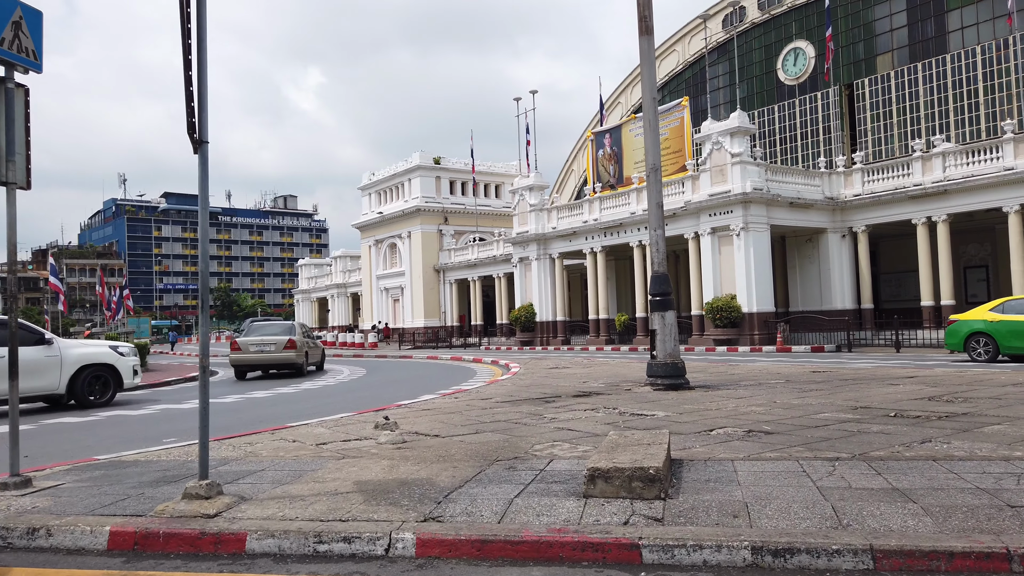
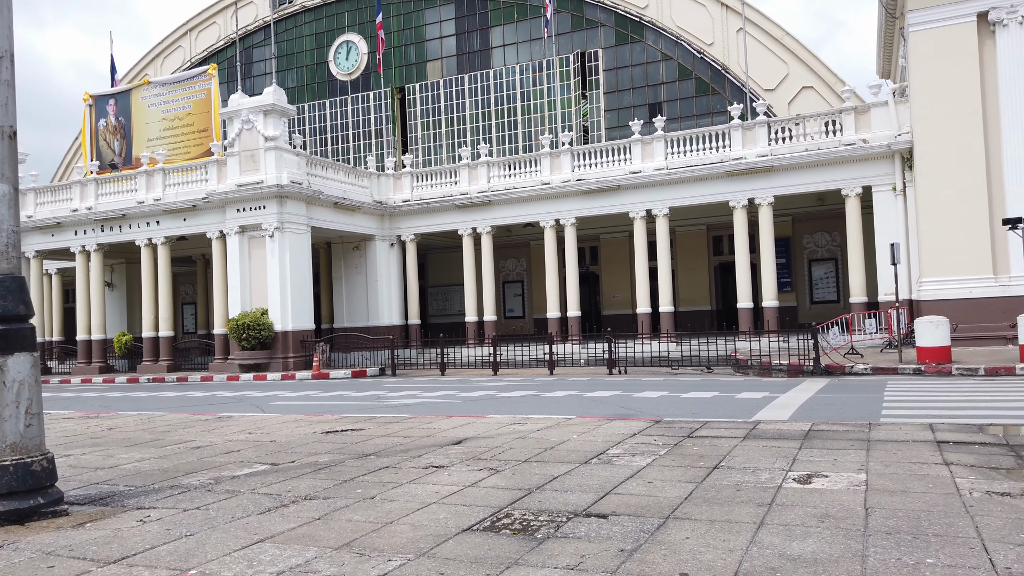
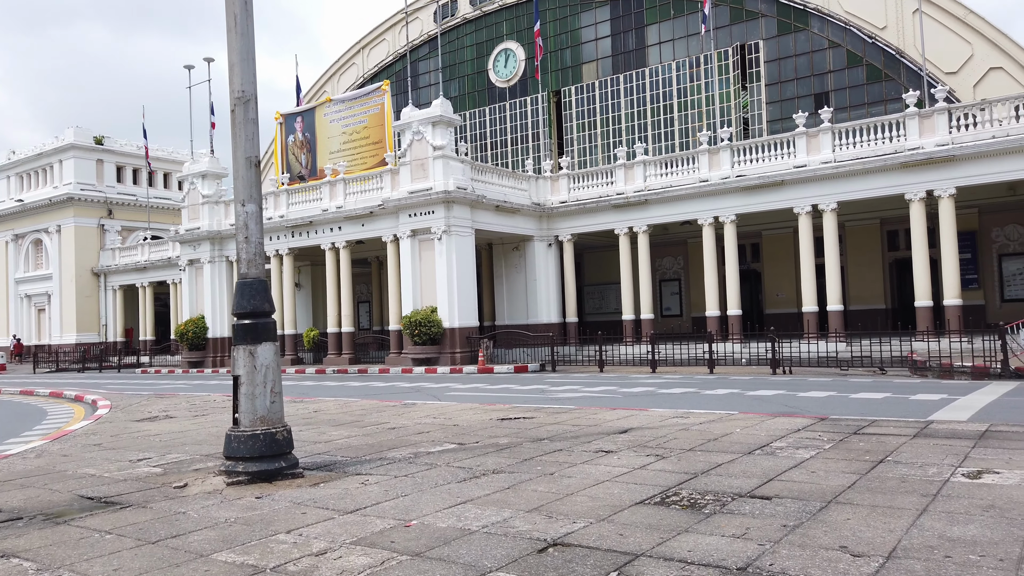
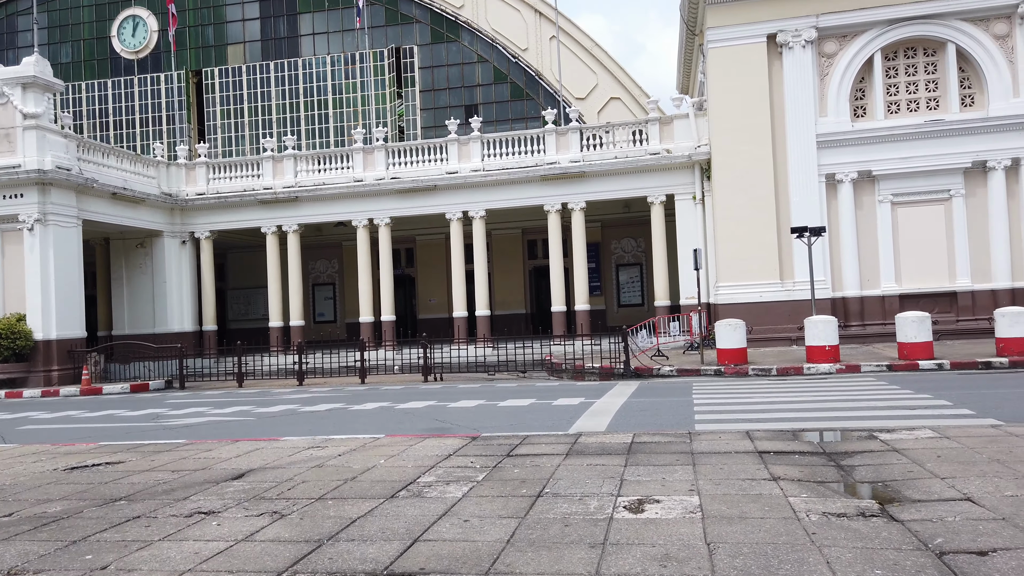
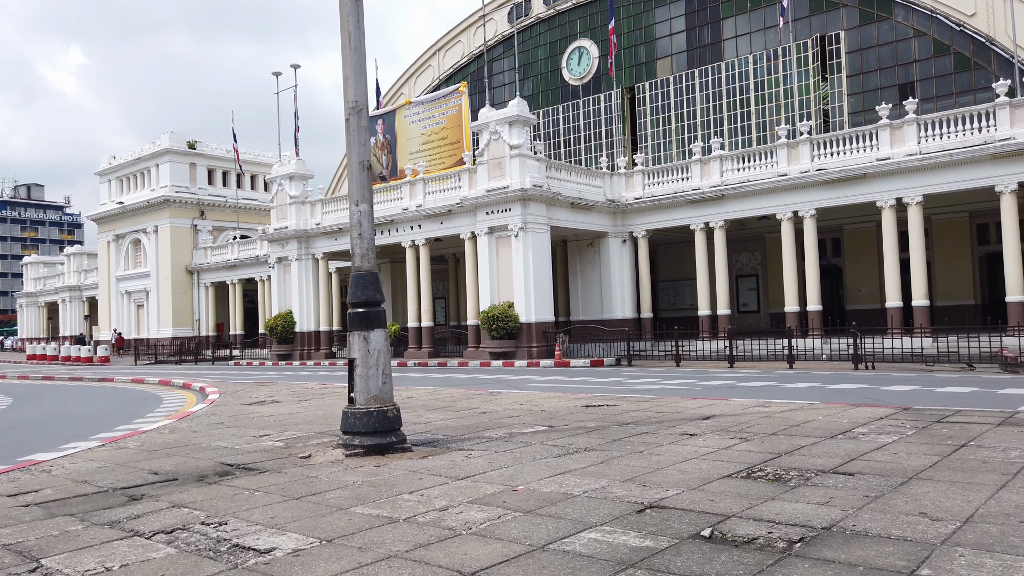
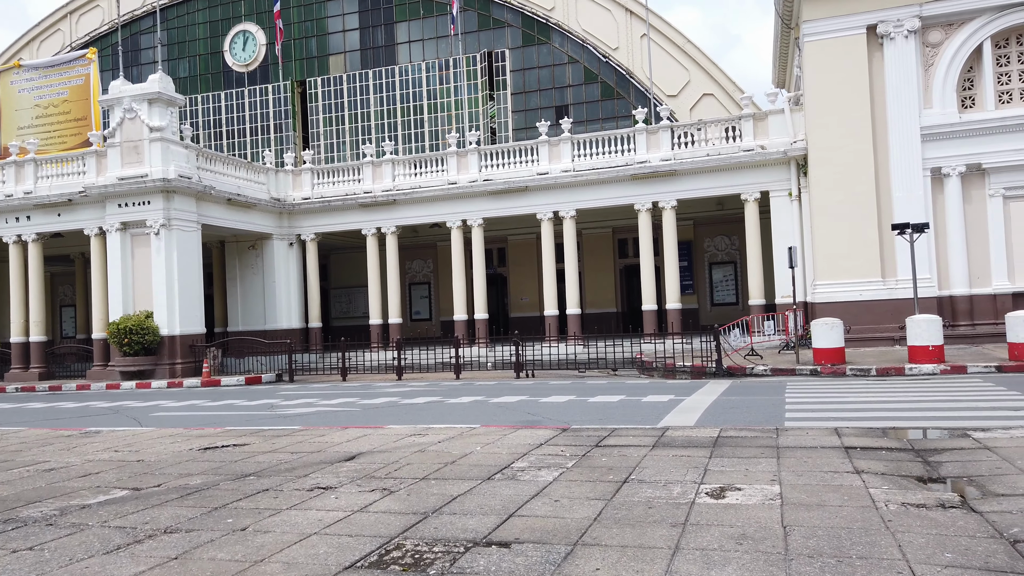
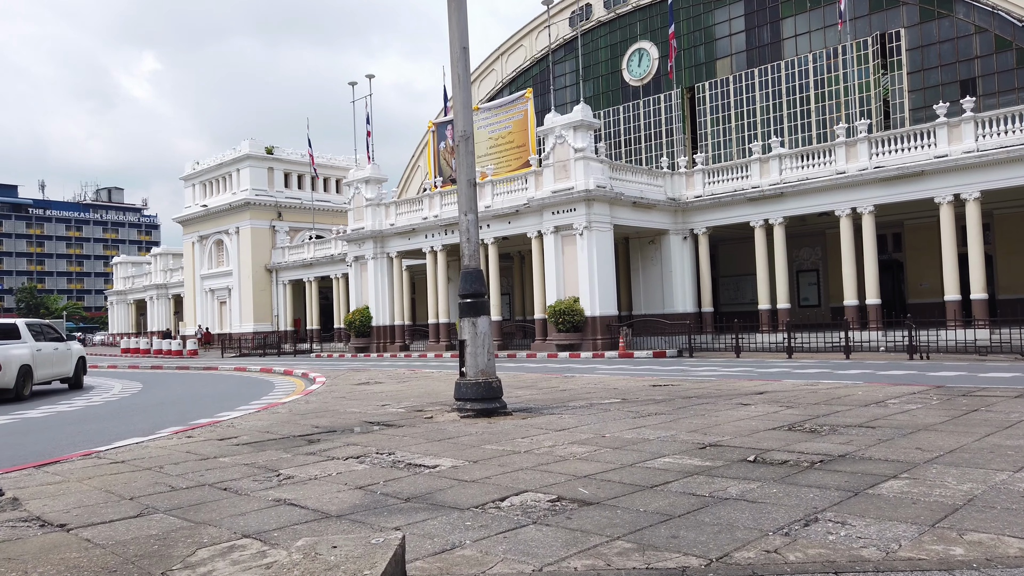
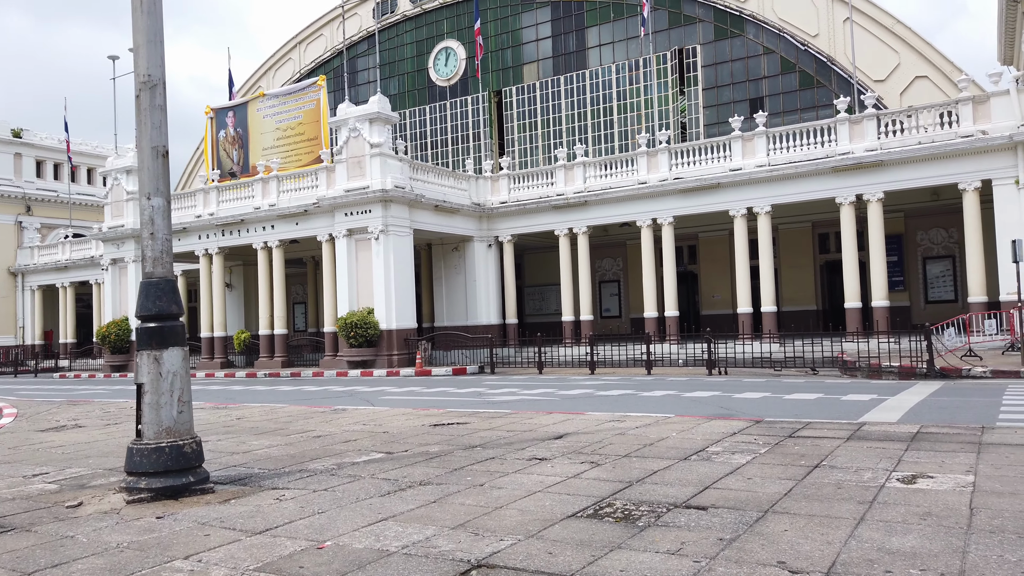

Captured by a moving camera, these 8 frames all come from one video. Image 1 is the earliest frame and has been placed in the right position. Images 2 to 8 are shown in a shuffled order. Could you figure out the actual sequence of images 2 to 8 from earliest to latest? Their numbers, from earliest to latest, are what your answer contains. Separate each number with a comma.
7, 5, 3, 8, 2, 6, 4
